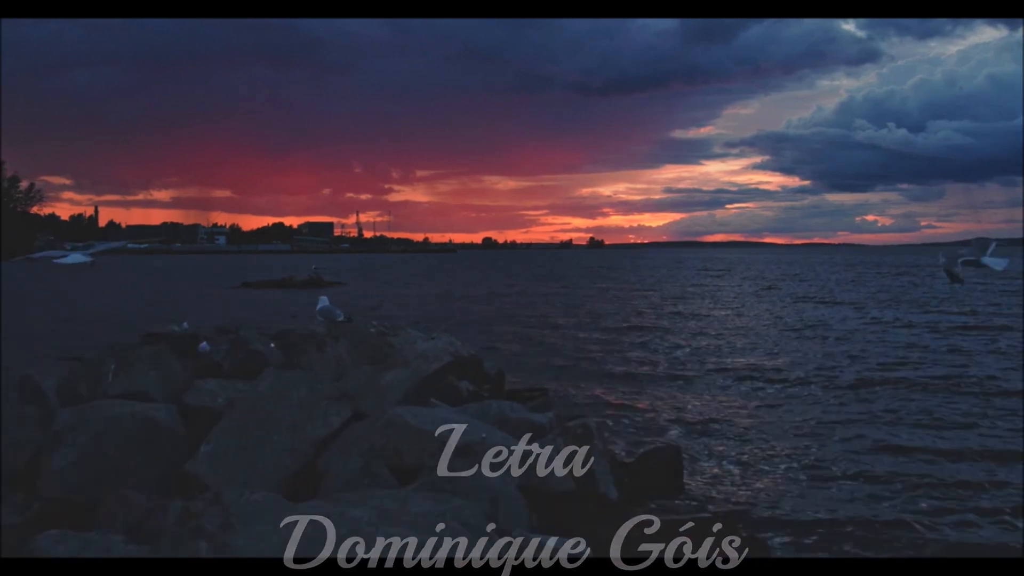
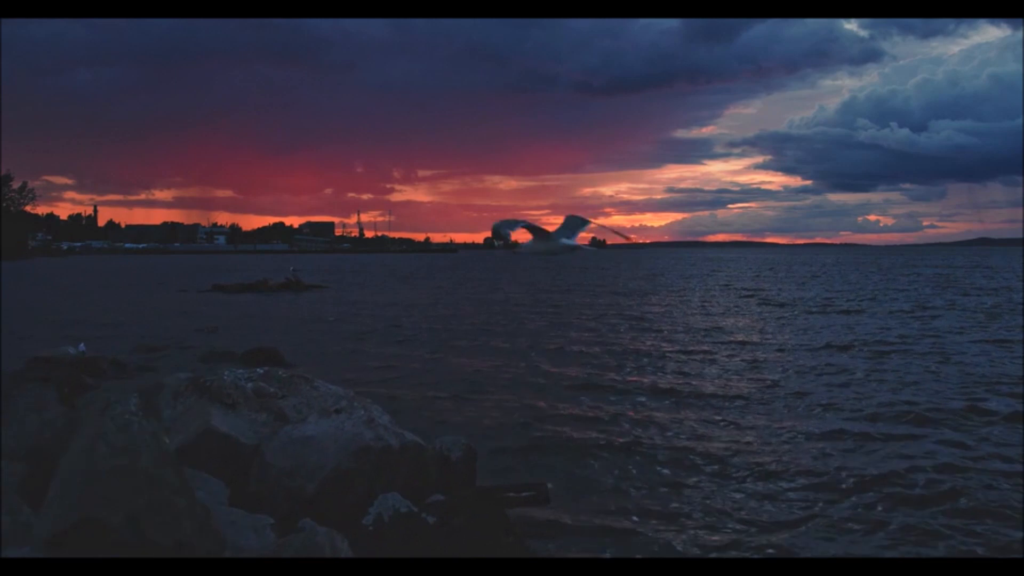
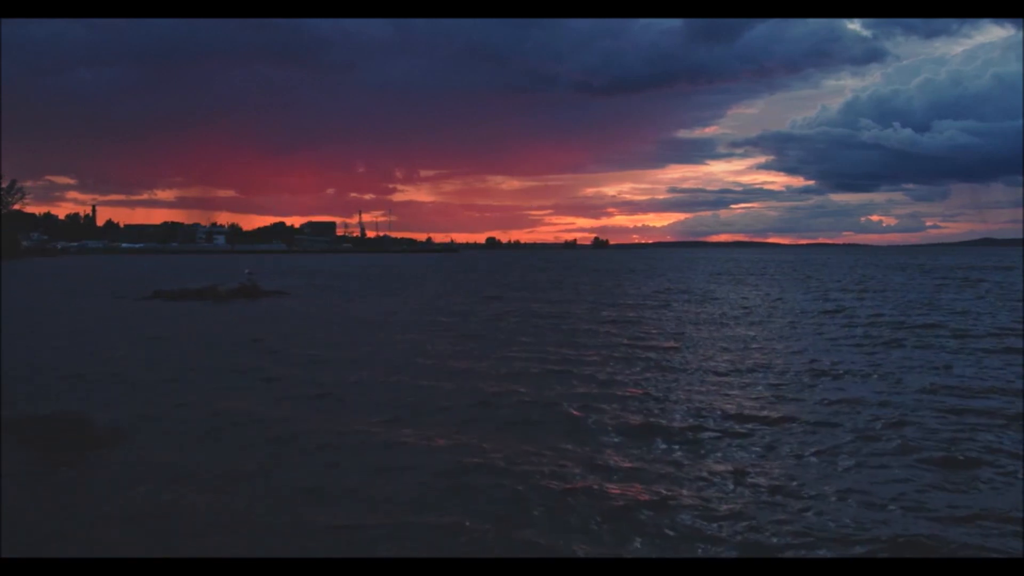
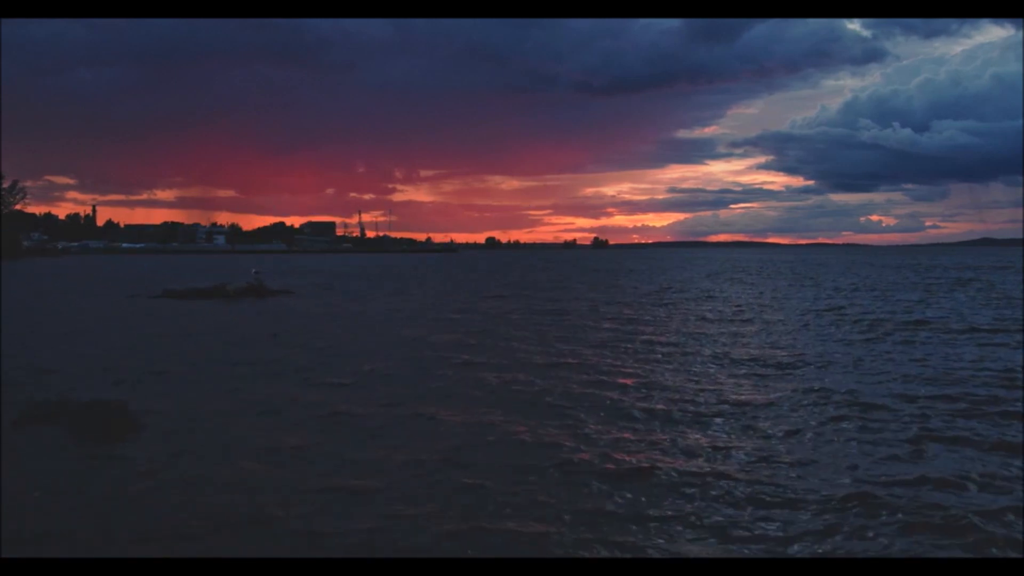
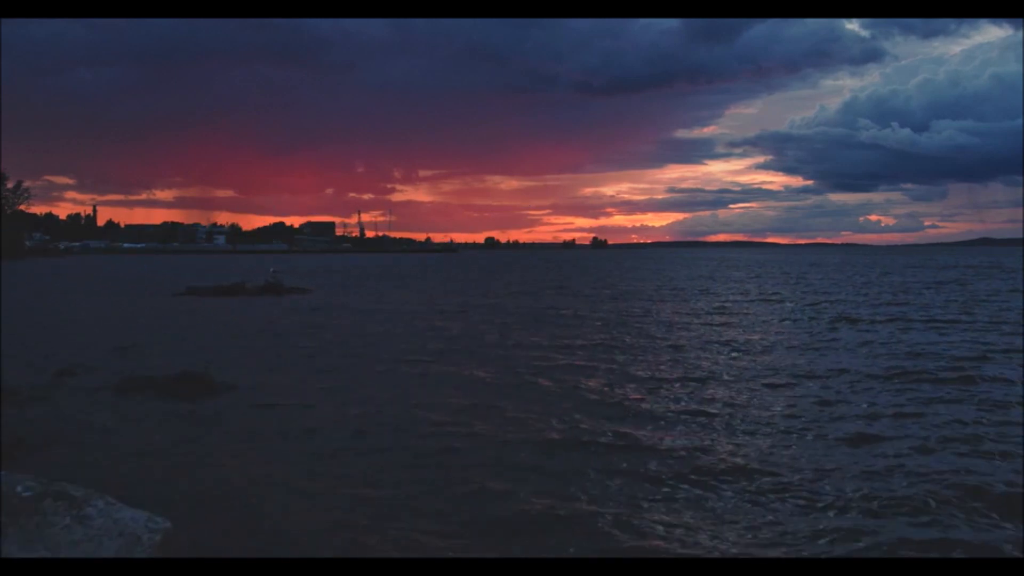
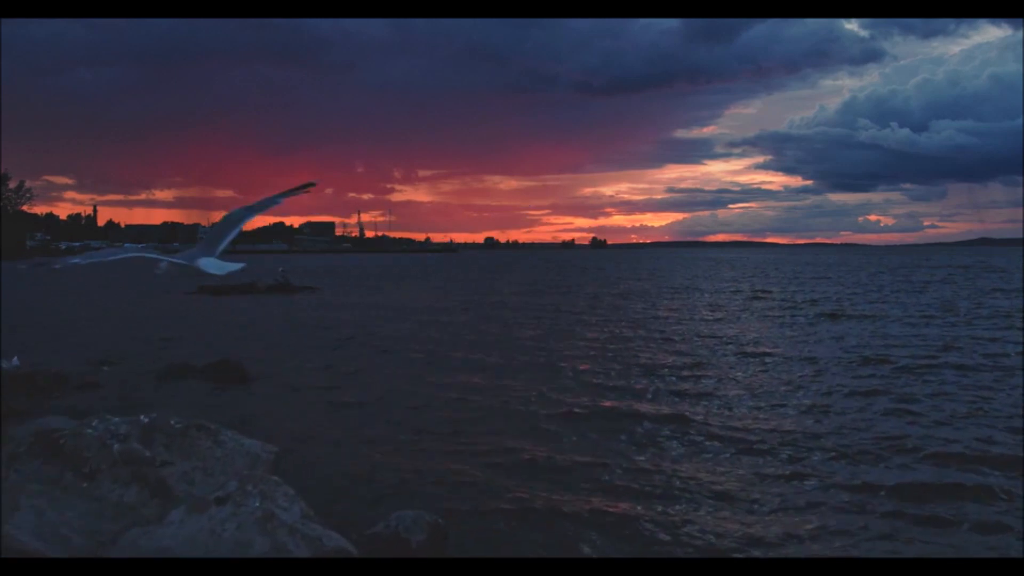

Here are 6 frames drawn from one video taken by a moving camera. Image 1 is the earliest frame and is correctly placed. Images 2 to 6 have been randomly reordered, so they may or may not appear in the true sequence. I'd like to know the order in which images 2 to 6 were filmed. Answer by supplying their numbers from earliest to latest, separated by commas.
2, 6, 5, 4, 3
